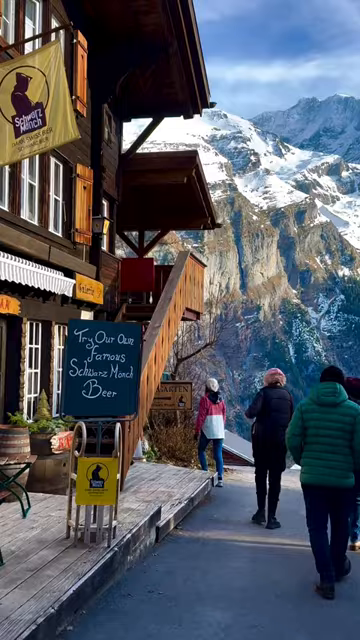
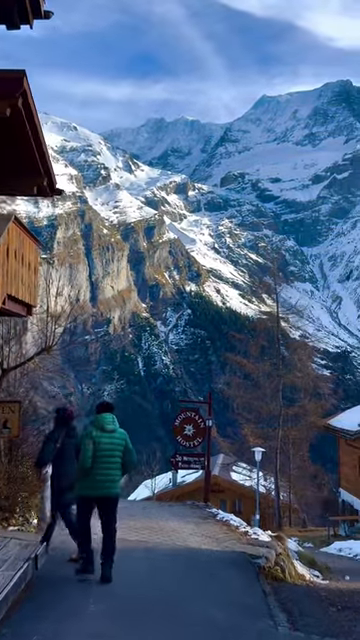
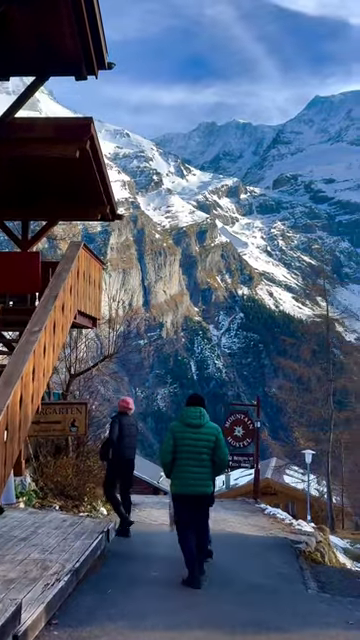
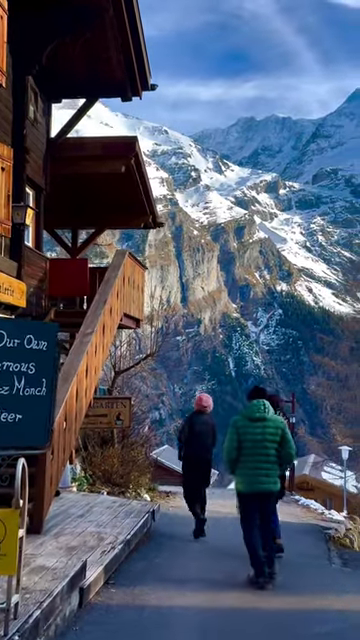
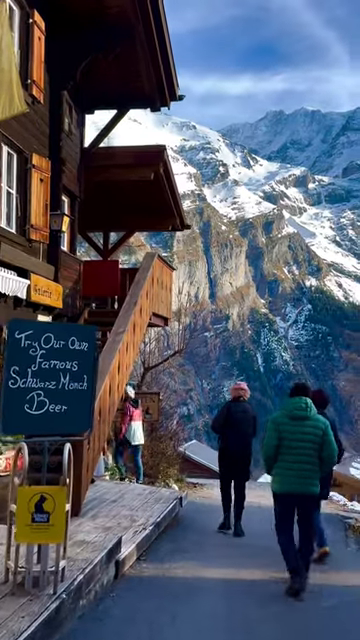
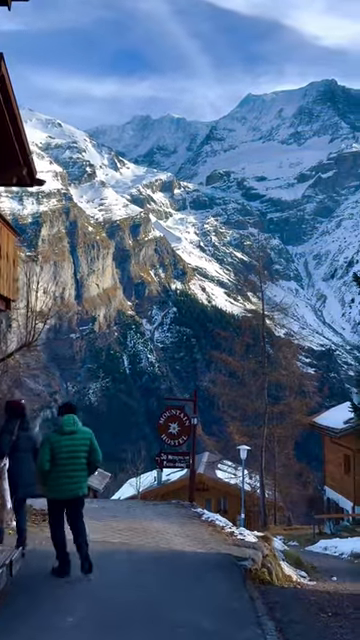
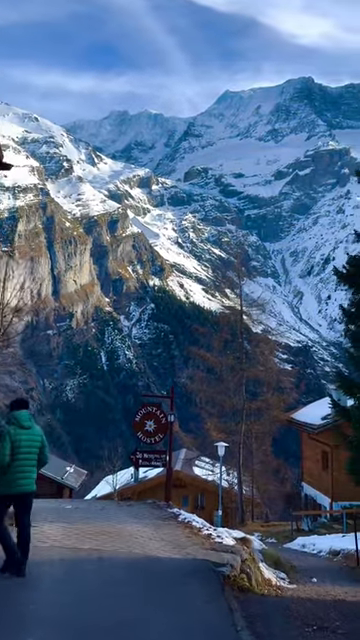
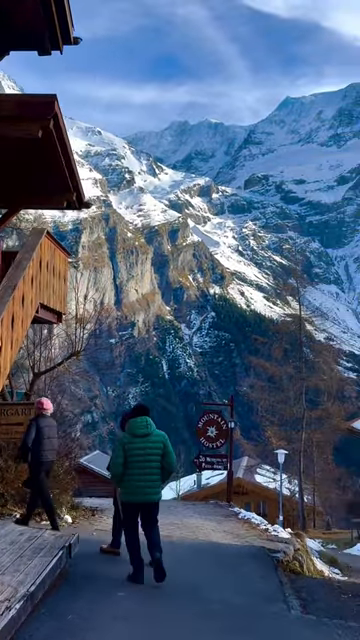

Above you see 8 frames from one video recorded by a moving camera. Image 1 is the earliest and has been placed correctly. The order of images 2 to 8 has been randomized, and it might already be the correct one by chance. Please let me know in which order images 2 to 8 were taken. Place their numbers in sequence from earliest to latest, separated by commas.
5, 4, 3, 8, 2, 6, 7
